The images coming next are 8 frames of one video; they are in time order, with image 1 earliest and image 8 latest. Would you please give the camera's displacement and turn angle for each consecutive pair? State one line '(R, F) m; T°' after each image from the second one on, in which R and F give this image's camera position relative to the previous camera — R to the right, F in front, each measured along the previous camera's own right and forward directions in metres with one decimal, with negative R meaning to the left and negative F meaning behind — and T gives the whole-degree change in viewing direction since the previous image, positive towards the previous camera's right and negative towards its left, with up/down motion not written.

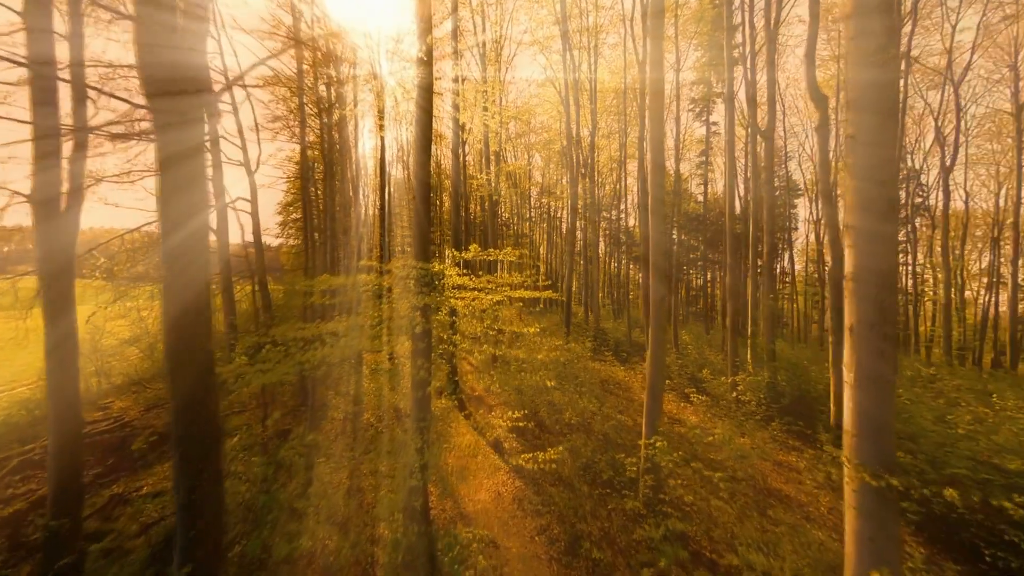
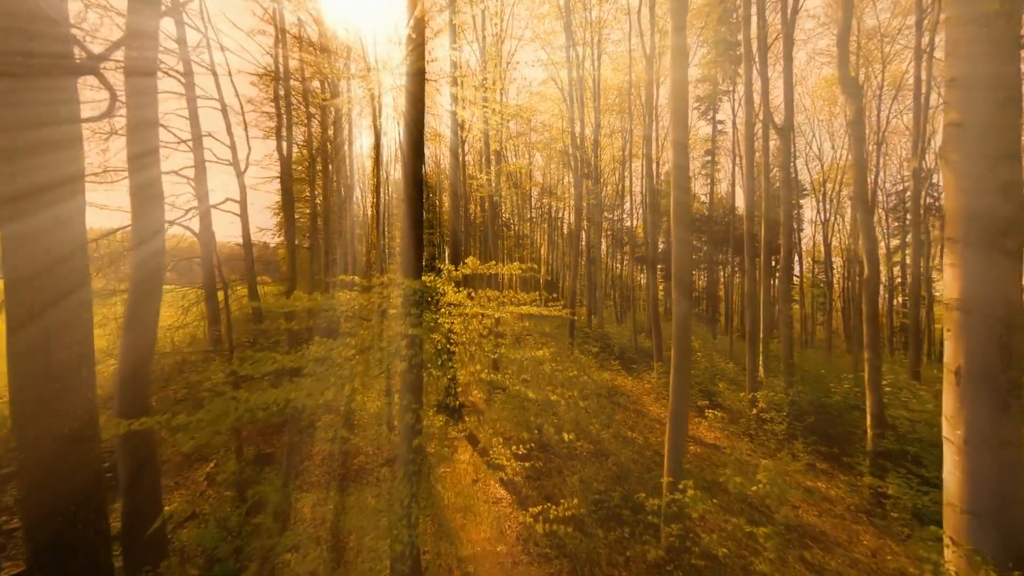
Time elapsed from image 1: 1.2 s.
(0.0, +0.6) m; 0°
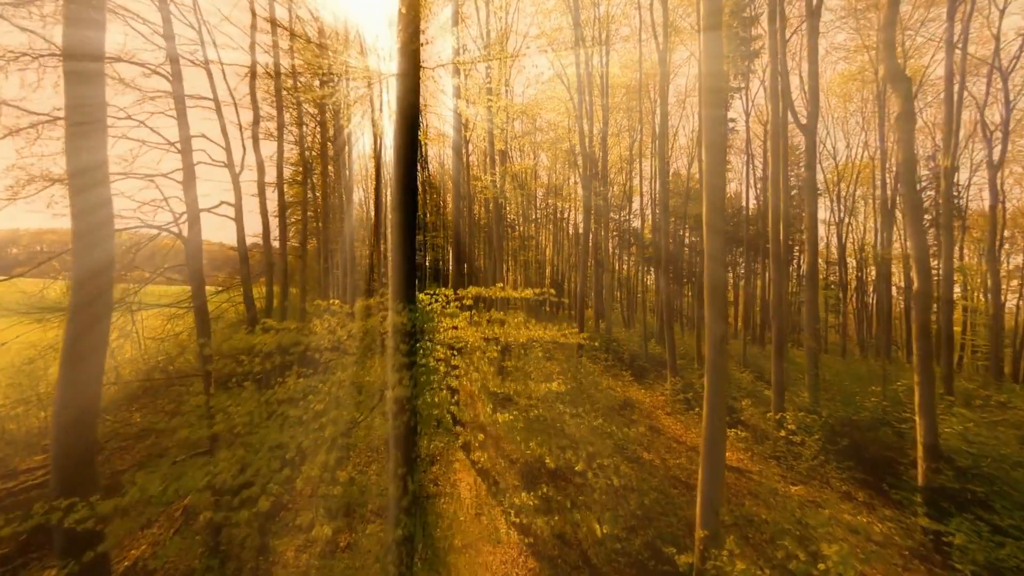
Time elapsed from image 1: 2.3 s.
(0.0, +0.6) m; -1°
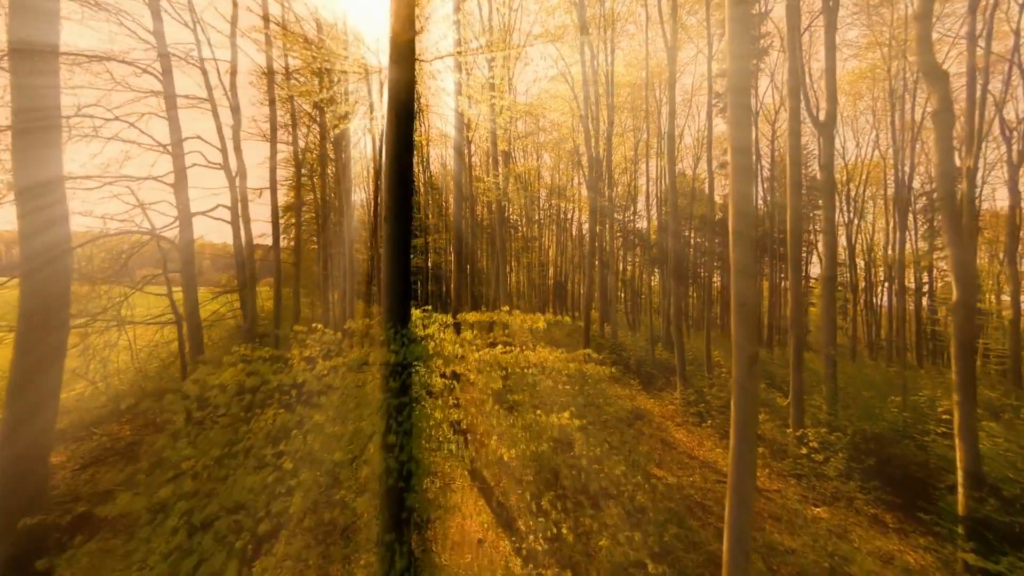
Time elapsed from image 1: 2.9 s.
(0.0, +0.4) m; 0°
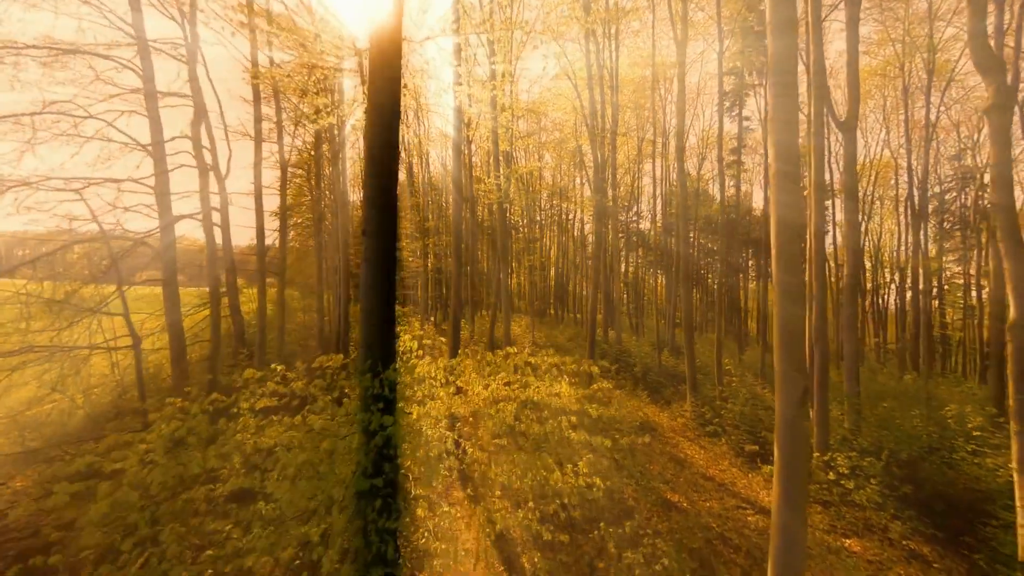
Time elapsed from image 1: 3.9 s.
(0.0, +0.5) m; 0°
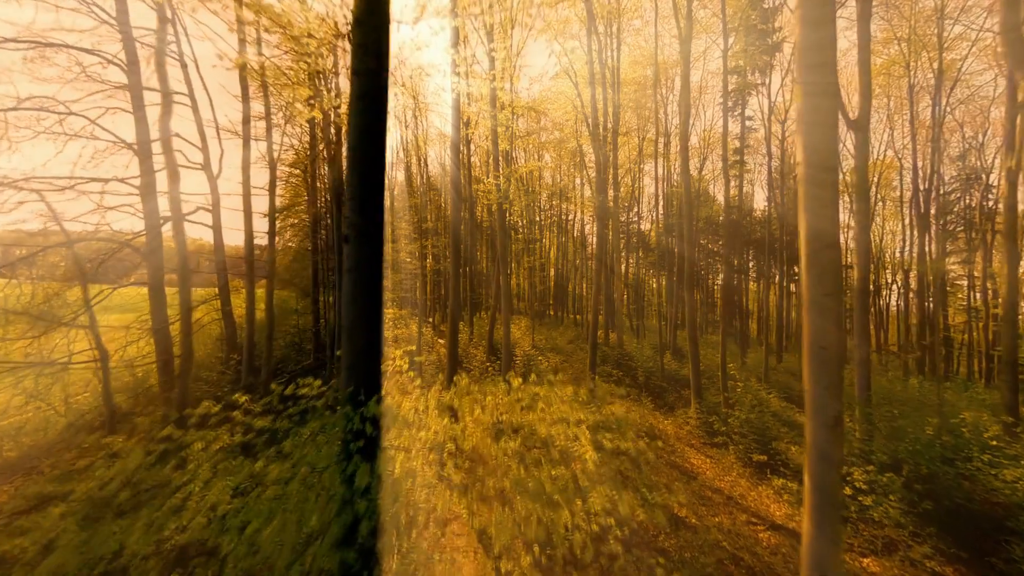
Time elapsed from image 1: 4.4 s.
(0.0, +0.3) m; 0°
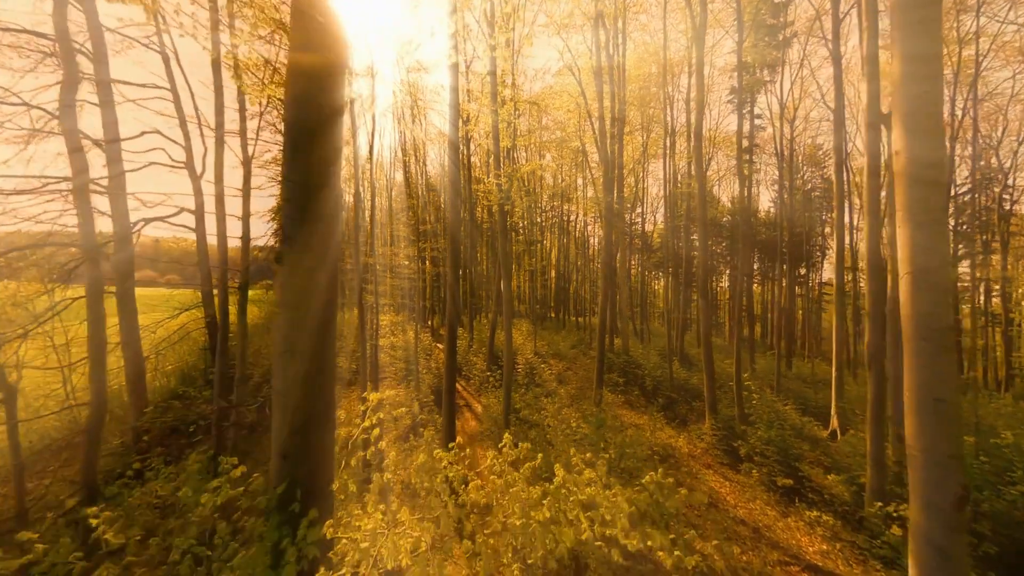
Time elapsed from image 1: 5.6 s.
(0.0, +0.7) m; 0°
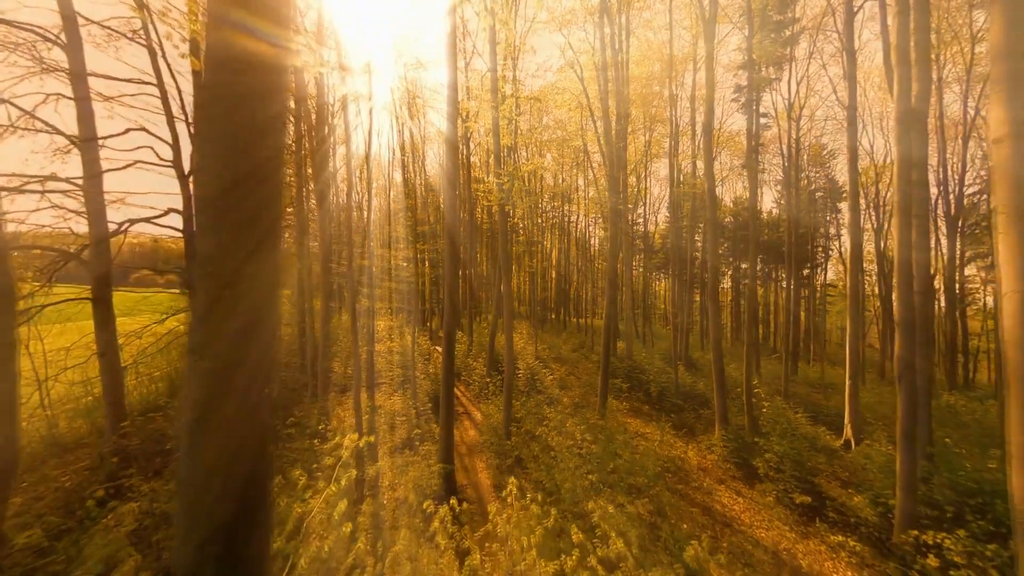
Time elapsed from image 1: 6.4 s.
(0.0, +0.4) m; 0°
